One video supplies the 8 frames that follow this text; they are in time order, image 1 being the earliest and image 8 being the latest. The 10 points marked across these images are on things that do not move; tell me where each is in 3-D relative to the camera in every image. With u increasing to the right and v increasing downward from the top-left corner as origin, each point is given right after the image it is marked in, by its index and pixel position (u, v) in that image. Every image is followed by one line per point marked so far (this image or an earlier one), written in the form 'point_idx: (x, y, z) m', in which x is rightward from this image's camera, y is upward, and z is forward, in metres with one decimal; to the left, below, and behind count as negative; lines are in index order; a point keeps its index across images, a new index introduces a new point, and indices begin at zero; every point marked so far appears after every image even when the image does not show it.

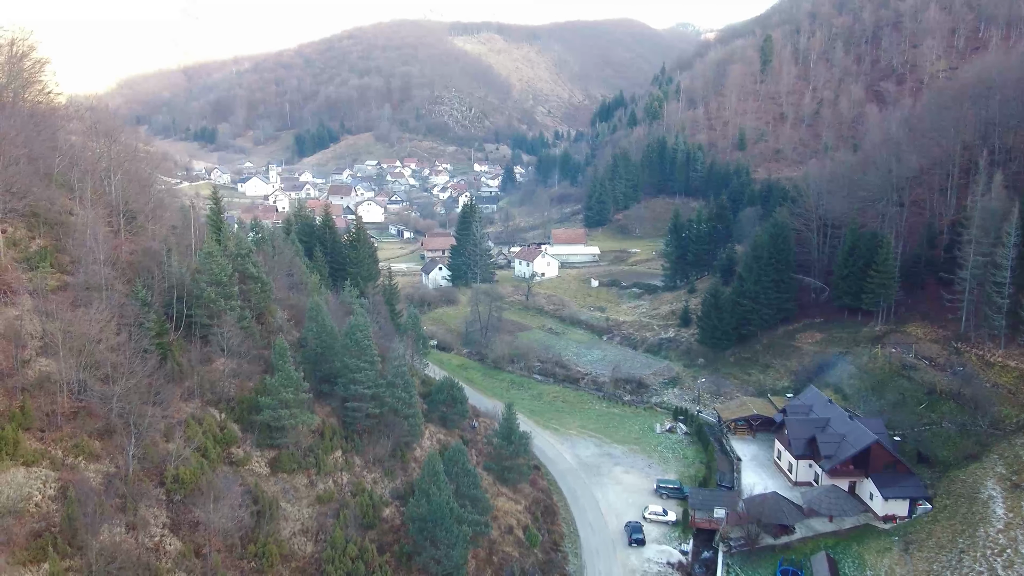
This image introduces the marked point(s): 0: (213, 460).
0: (-5.1, -3.0, +11.8) m
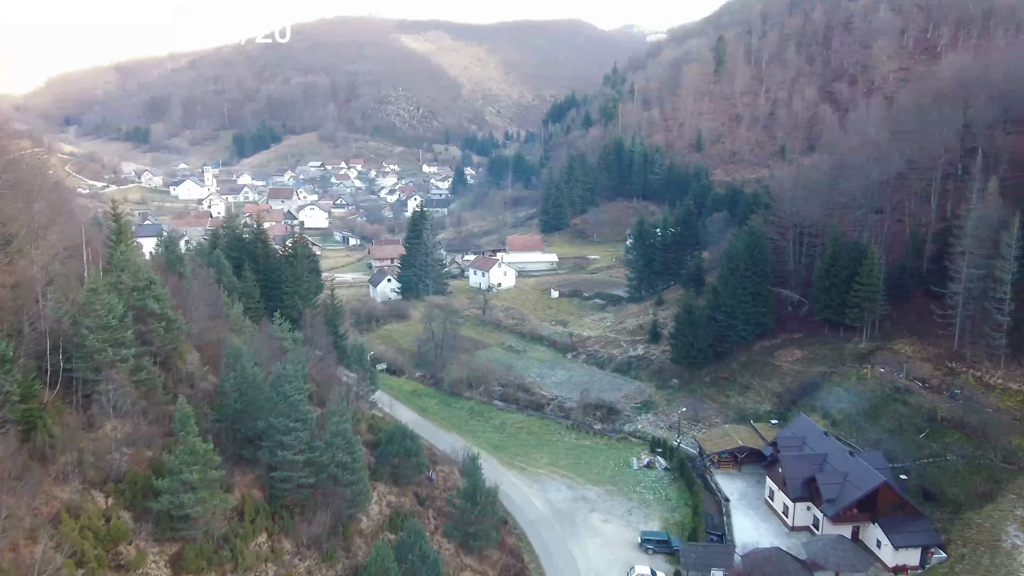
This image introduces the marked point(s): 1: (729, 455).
0: (-5.5, -3.7, +9.0) m
1: (+6.0, -4.6, +18.9) m
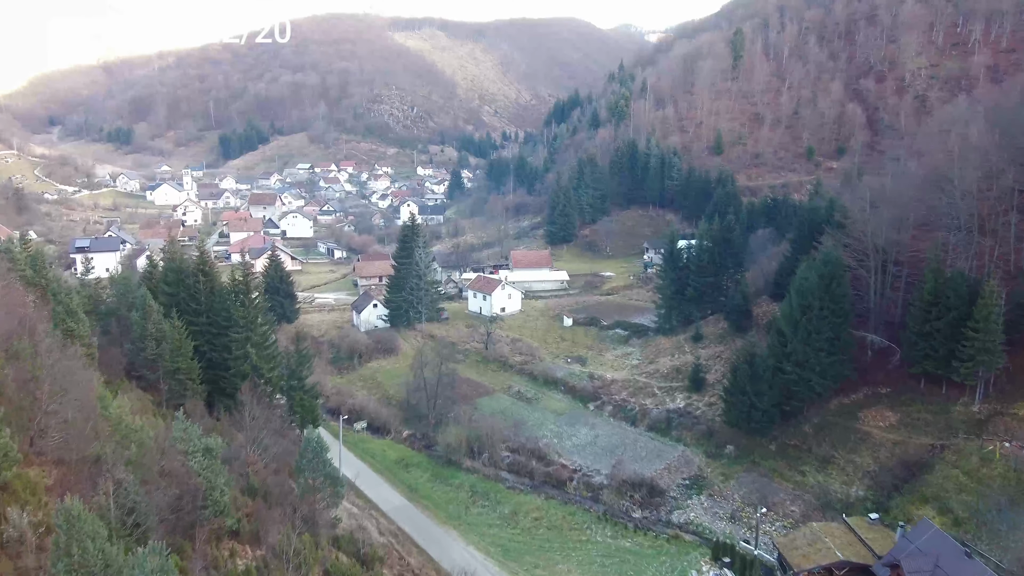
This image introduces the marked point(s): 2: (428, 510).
0: (-5.1, -4.8, +4.0) m
1: (+6.3, -5.8, +13.9) m
2: (-2.1, -5.5, +17.0) m
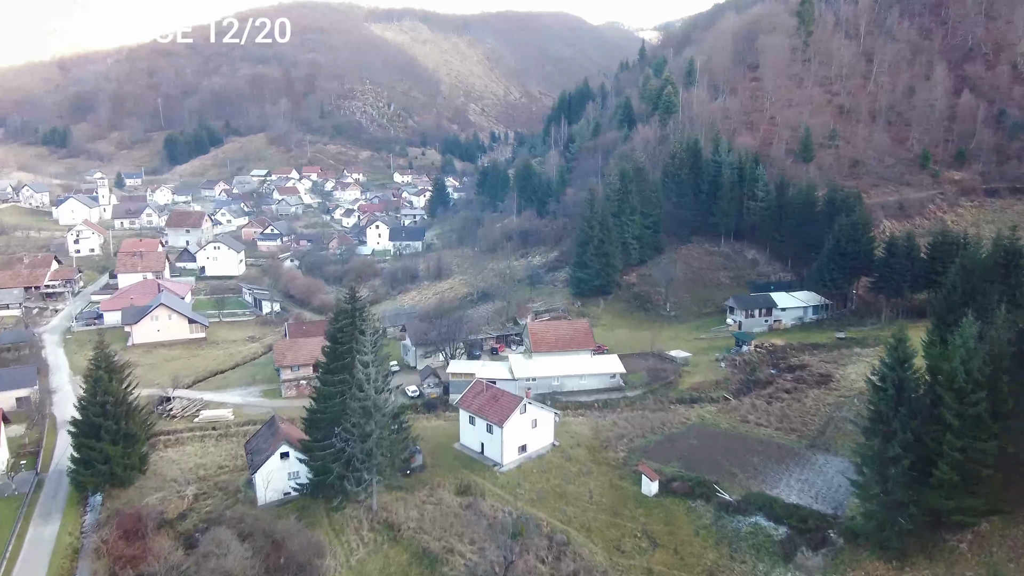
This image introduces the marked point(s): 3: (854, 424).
0: (-3.7, -8.0, -10.5) m
1: (+7.5, -8.9, -0.3) m
2: (-1.0, -8.6, +2.6) m
3: (+8.9, -3.5, +18.0) m
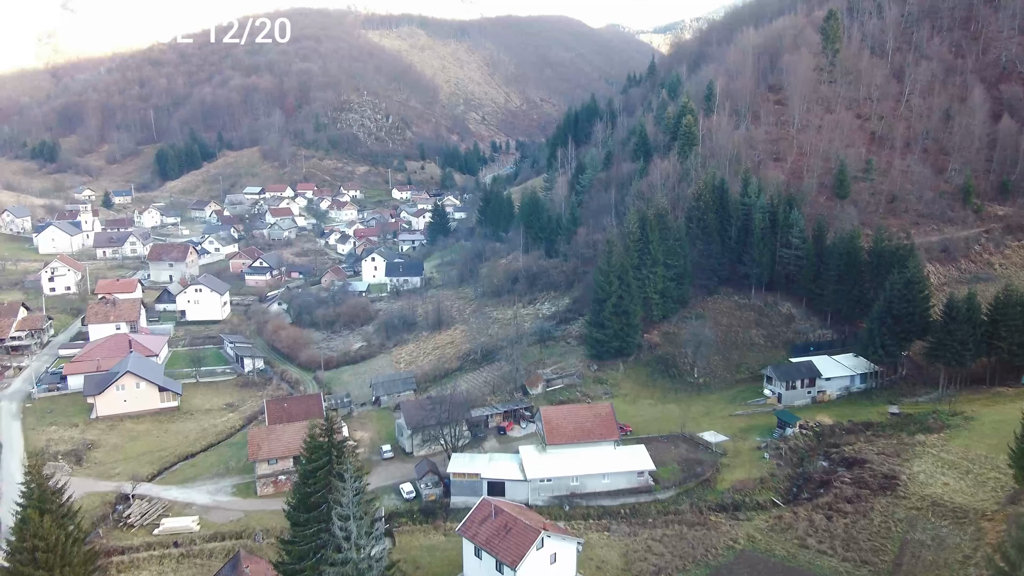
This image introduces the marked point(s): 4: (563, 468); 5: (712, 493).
0: (-3.4, -10.3, -13.6) m
1: (+7.8, -11.1, -3.4) m
2: (-0.7, -10.9, -0.5) m
3: (+9.2, -5.8, +14.9) m
4: (+1.5, -5.0, +19.0) m
5: (+5.4, -5.5, +18.5) m
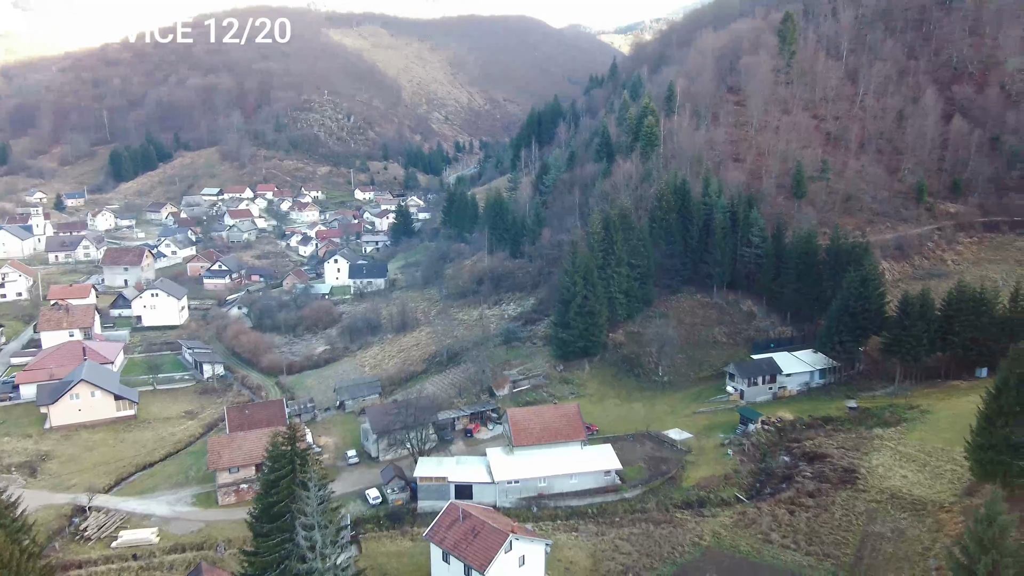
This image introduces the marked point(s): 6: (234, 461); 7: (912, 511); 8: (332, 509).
0: (-2.6, -10.4, -13.8) m
1: (+8.1, -11.1, -3.0) m
2: (-0.5, -11.0, -0.6) m
3: (+8.5, -5.7, +15.3) m
4: (+0.6, -5.0, +19.0) m
5: (+4.5, -5.5, +18.7) m
6: (-7.9, -4.9, +19.8) m
7: (+9.5, -5.3, +16.4) m
8: (-3.3, -4.0, +12.6) m
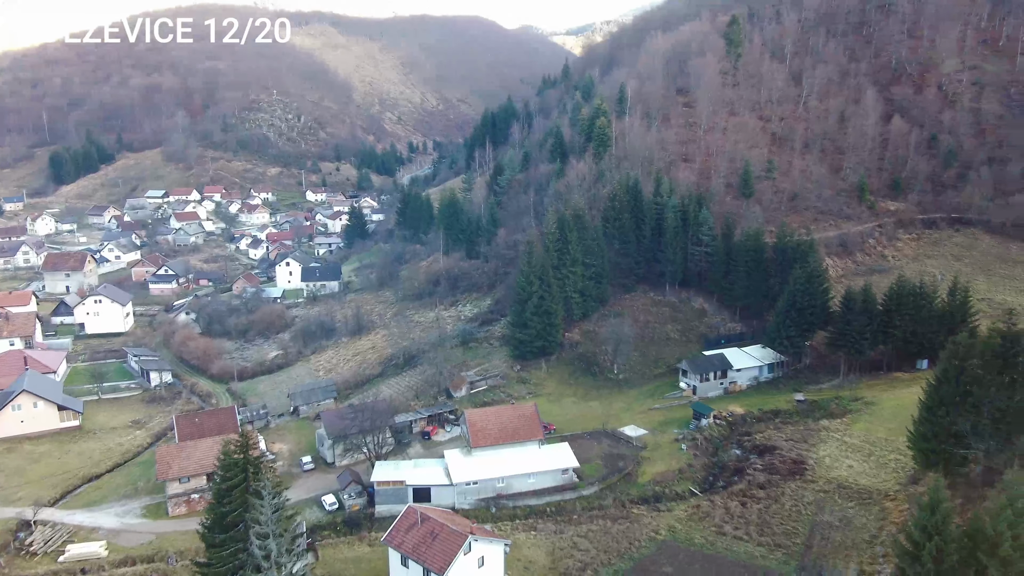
0: (-1.6, -10.4, -13.9) m
1: (+8.4, -11.0, -2.5) m
2: (-0.3, -11.0, -0.6) m
3: (+7.5, -5.6, +15.9) m
4: (-0.6, -5.0, +19.1) m
5: (+3.4, -5.5, +19.0) m
6: (-9.1, -5.1, +19.2) m
7: (+8.5, -5.2, +17.0) m
8: (-4.1, -4.1, +12.4) m
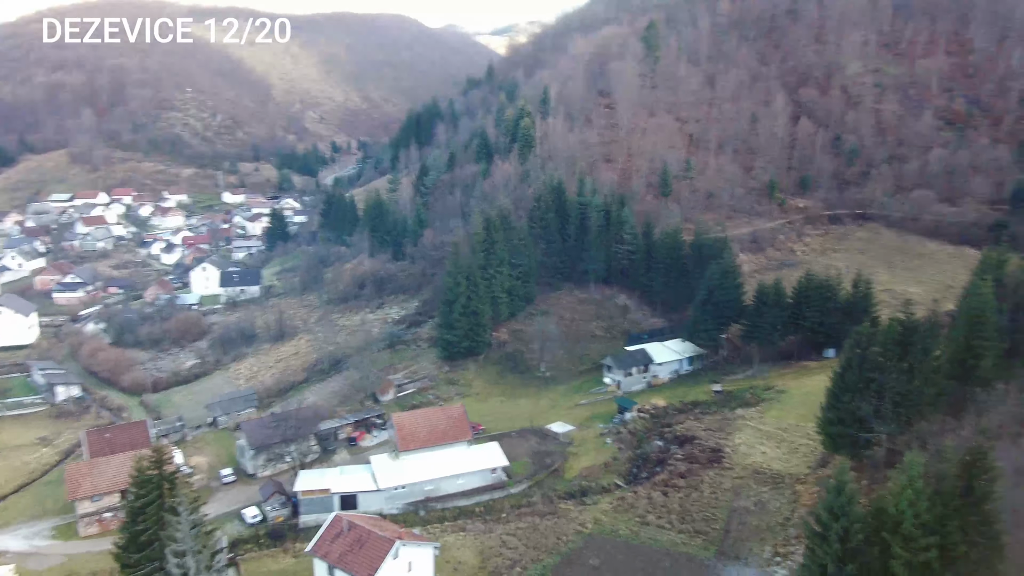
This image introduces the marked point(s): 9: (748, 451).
0: (-0.1, -10.5, -13.9) m
1: (+8.7, -10.8, -1.5) m
2: (-0.2, -11.0, -0.5) m
3: (+5.9, -5.5, +16.6) m
4: (-2.6, -5.1, +19.0) m
5: (+1.4, -5.5, +19.3) m
6: (-11.0, -5.3, +18.3) m
7: (+6.7, -5.1, +17.9) m
8: (-5.4, -4.2, +12.0) m
9: (+6.7, -4.7, +19.7) m
